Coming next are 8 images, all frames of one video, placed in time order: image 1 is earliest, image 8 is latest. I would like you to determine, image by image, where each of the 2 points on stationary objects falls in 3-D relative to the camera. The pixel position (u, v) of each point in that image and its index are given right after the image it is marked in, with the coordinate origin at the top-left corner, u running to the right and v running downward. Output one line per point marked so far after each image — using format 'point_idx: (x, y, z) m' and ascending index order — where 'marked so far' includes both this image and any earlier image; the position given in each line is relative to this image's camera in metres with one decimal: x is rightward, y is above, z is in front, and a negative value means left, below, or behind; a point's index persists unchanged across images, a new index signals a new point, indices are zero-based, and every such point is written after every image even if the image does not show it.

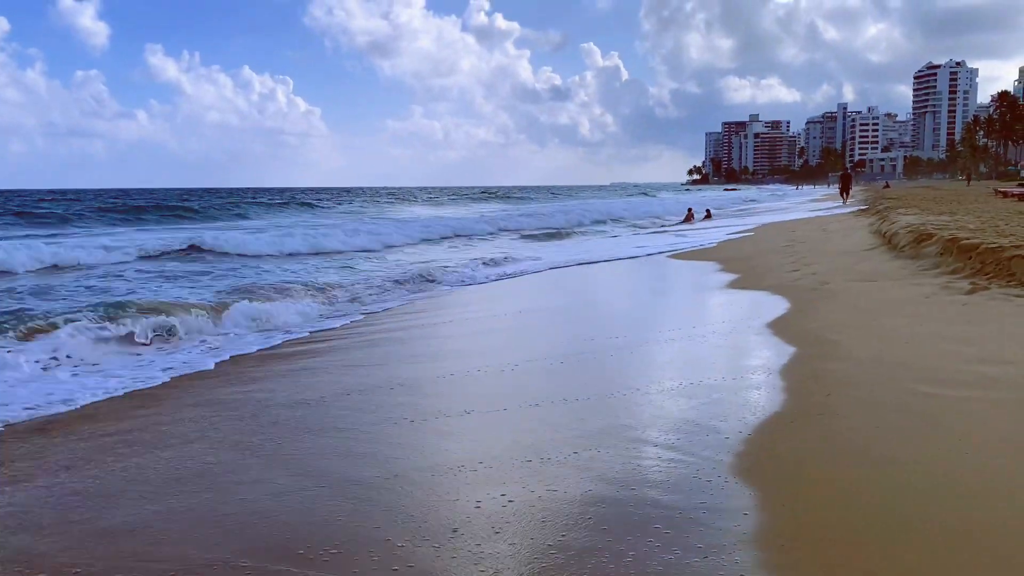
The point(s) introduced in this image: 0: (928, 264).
0: (+3.8, +0.2, +8.0) m
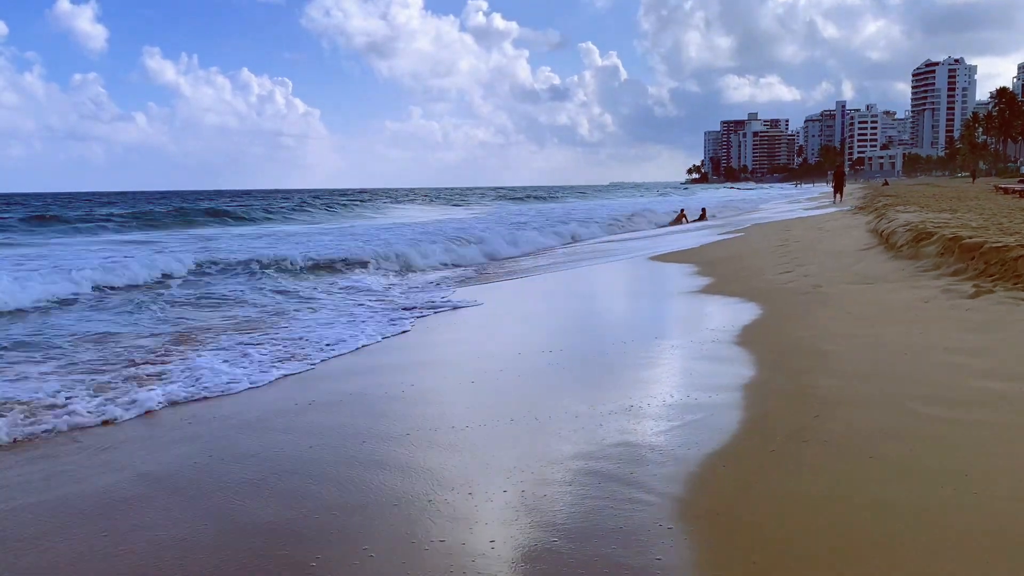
0: (+3.6, +0.2, +7.5) m
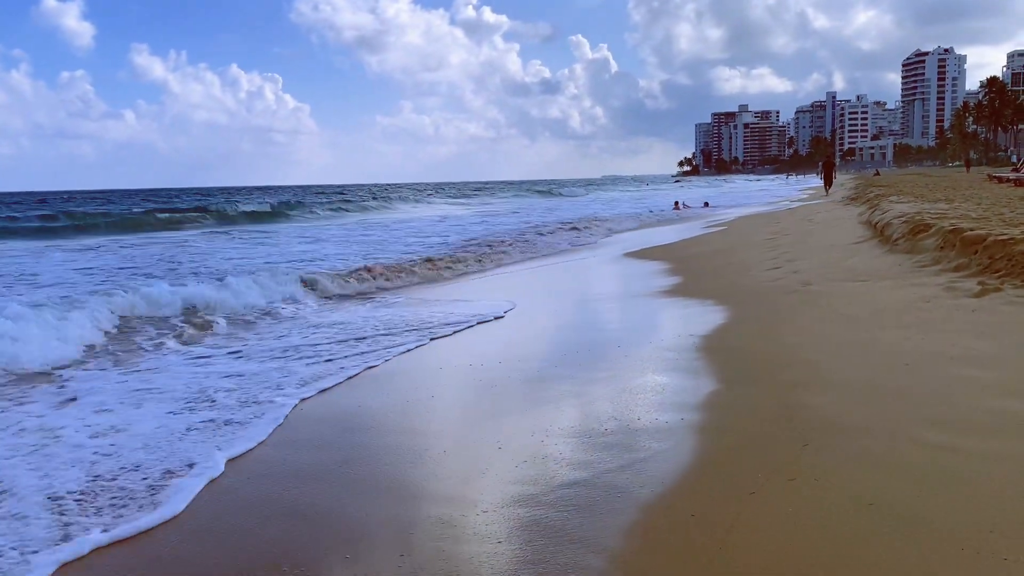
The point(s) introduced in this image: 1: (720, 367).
0: (+3.3, +0.2, +7.0) m
1: (+1.1, -0.4, +4.7) m
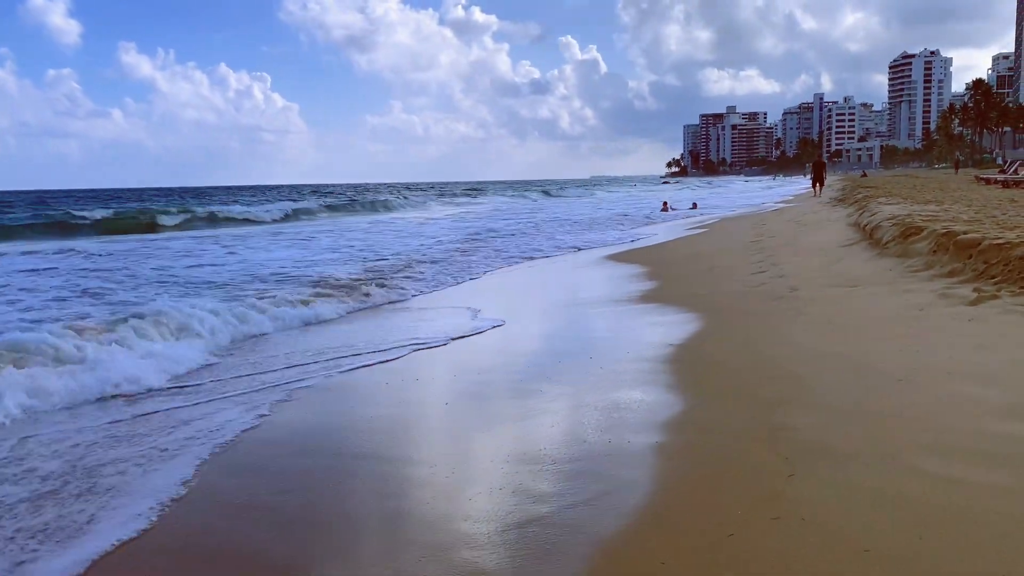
0: (+3.1, +0.2, +6.7) m
1: (+0.9, -0.5, +4.4) m
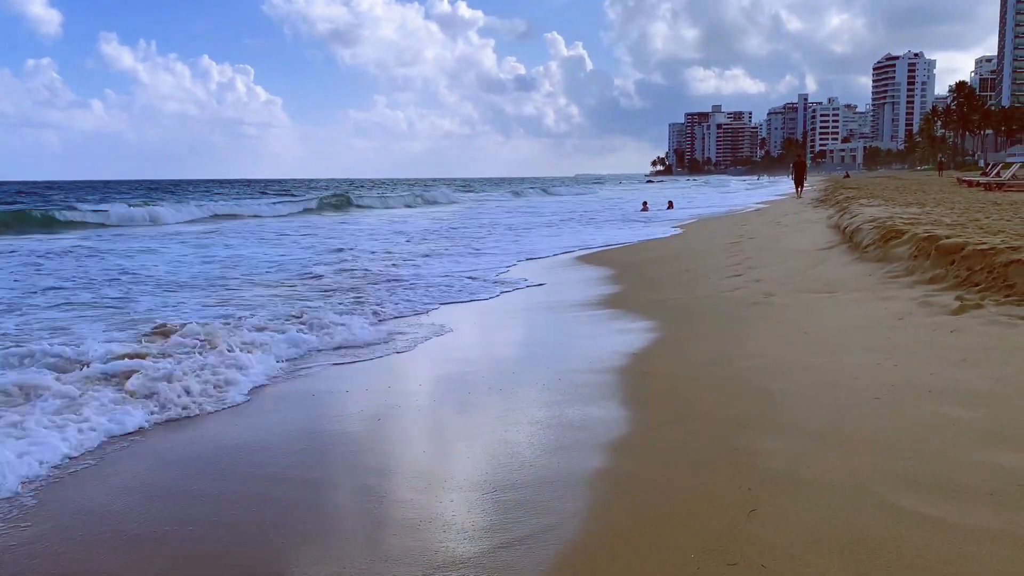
0: (+2.8, +0.1, +6.4) m
1: (+0.7, -0.5, +4.0) m
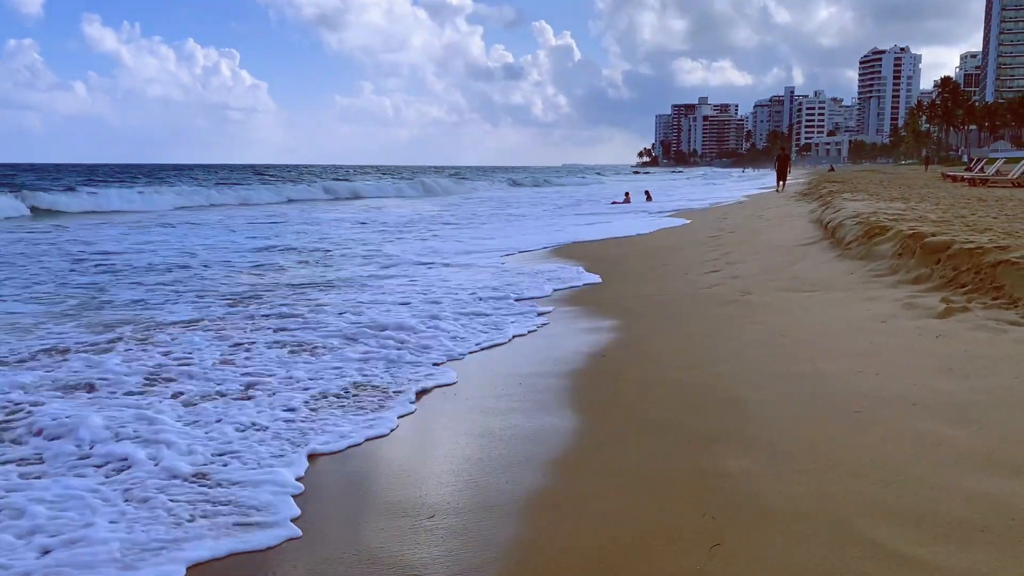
0: (+2.6, +0.1, +6.1) m
1: (+0.5, -0.5, +3.8) m
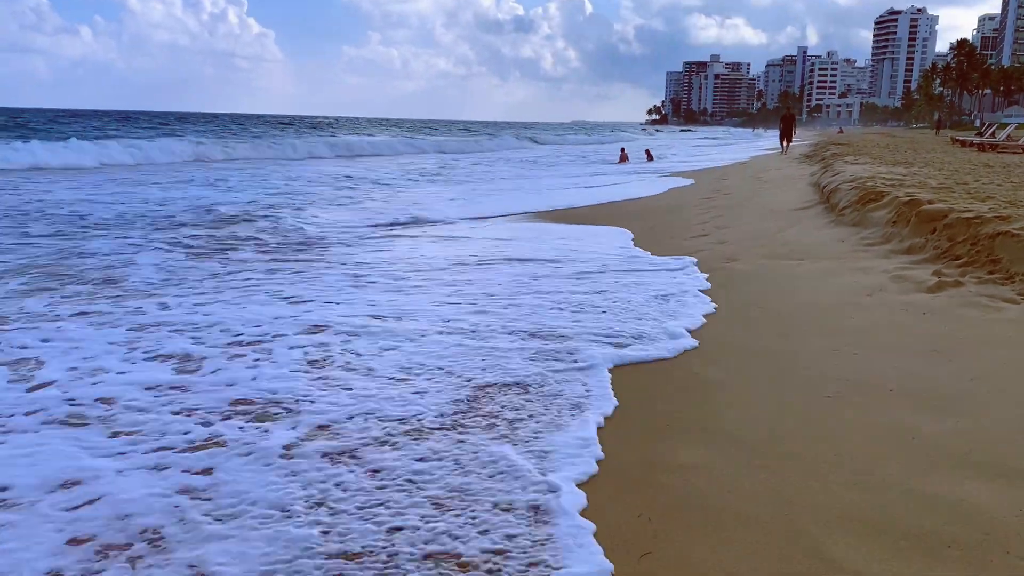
0: (+2.4, +0.3, +5.8) m
1: (+0.3, -0.4, +3.5) m
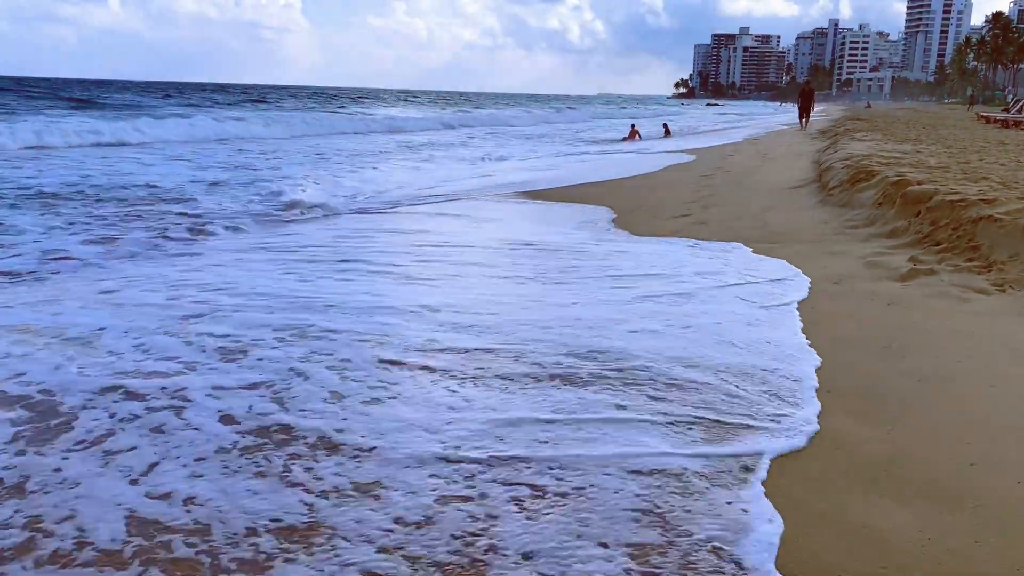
0: (+2.2, +0.4, +5.5) m
1: (0.0, -0.3, +3.3) m
